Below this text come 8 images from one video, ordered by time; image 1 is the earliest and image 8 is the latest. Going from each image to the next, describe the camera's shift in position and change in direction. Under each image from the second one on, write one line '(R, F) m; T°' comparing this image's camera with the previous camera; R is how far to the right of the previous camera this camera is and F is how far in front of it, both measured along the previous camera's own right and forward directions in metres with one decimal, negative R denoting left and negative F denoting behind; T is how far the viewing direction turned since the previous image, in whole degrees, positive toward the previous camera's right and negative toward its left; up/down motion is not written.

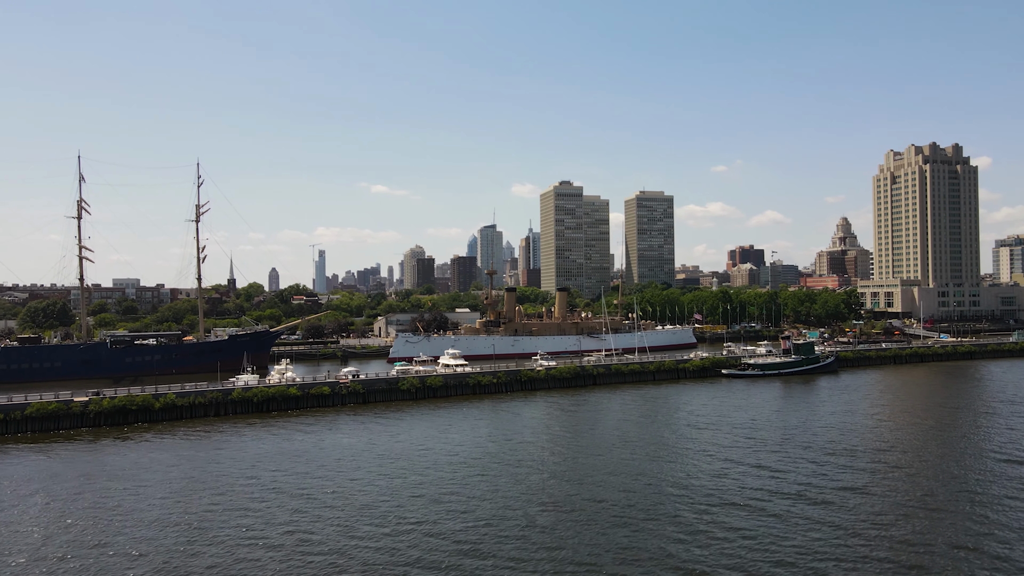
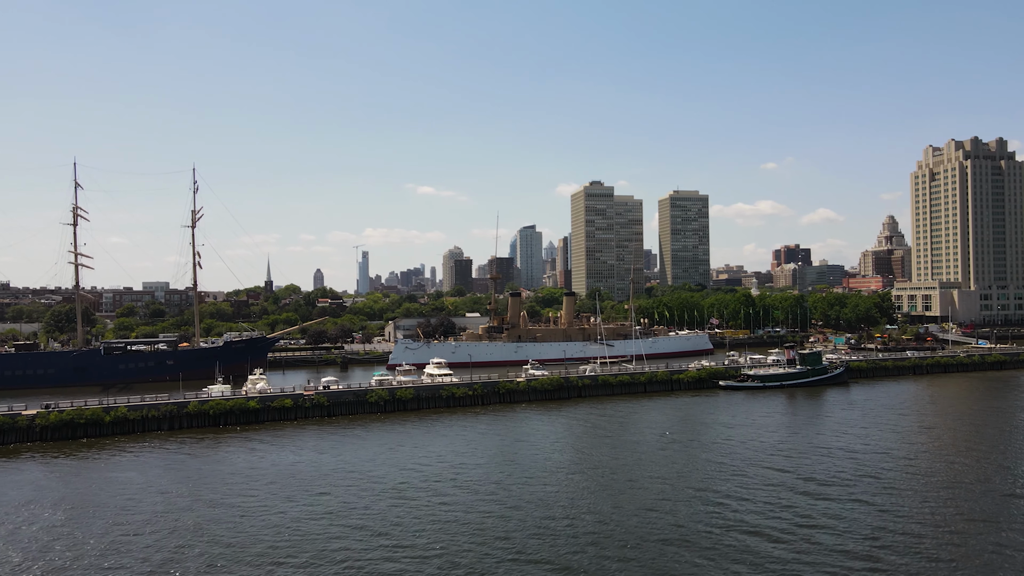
(+3.8, +1.9) m; -3°
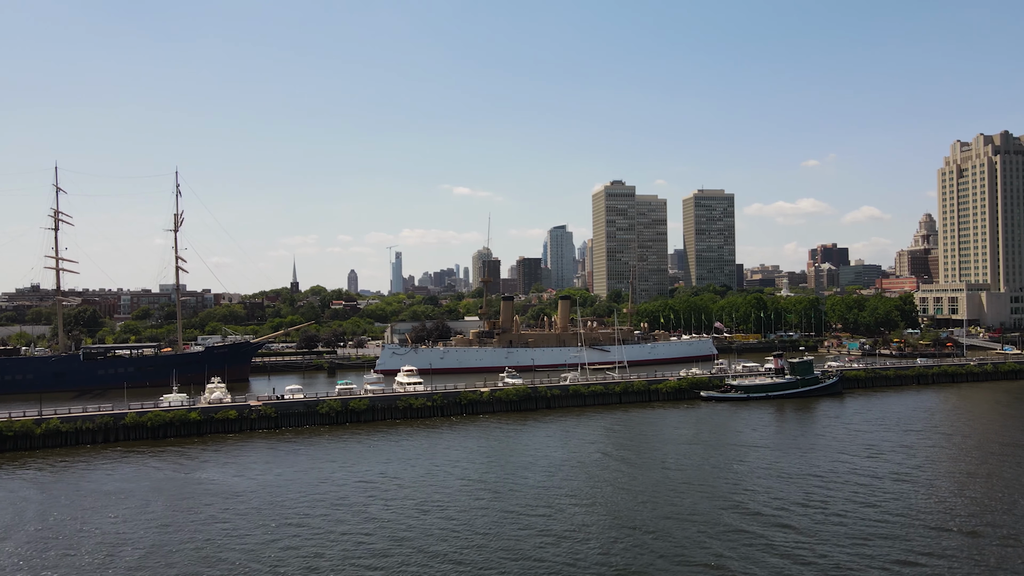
(+3.9, +2.0) m; -3°
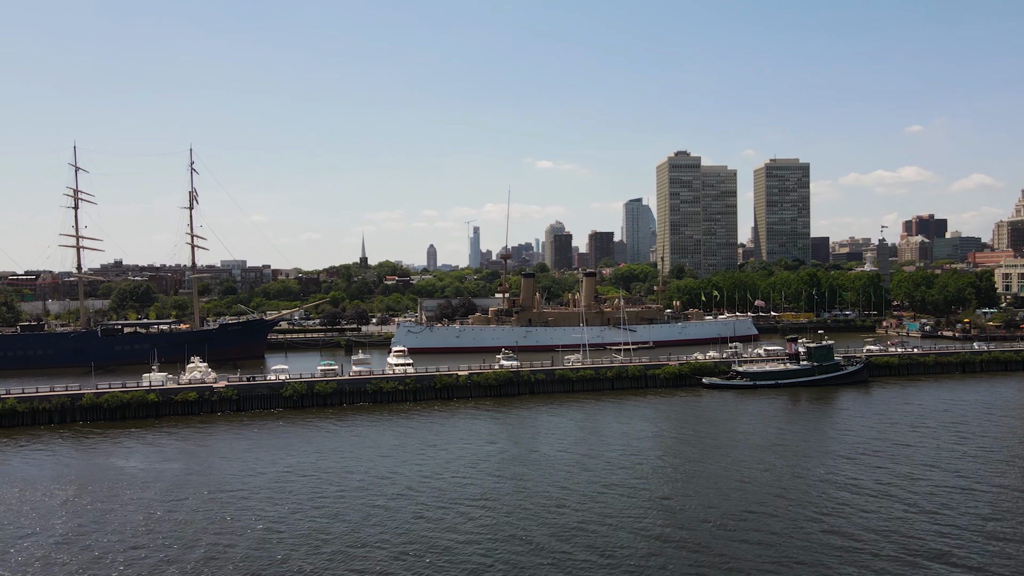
(+5.3, +2.8) m; -6°
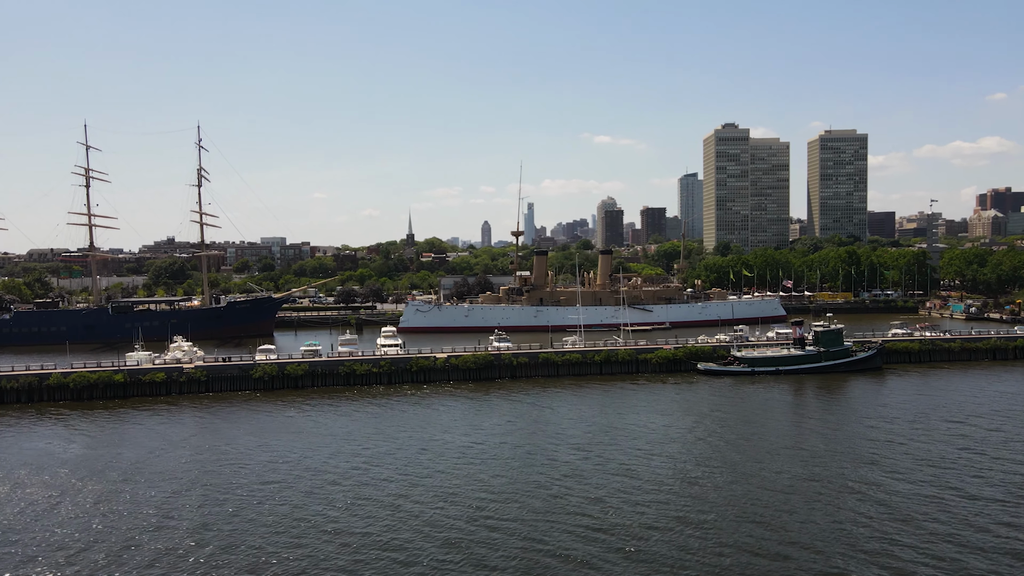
(+3.8, +1.9) m; -4°
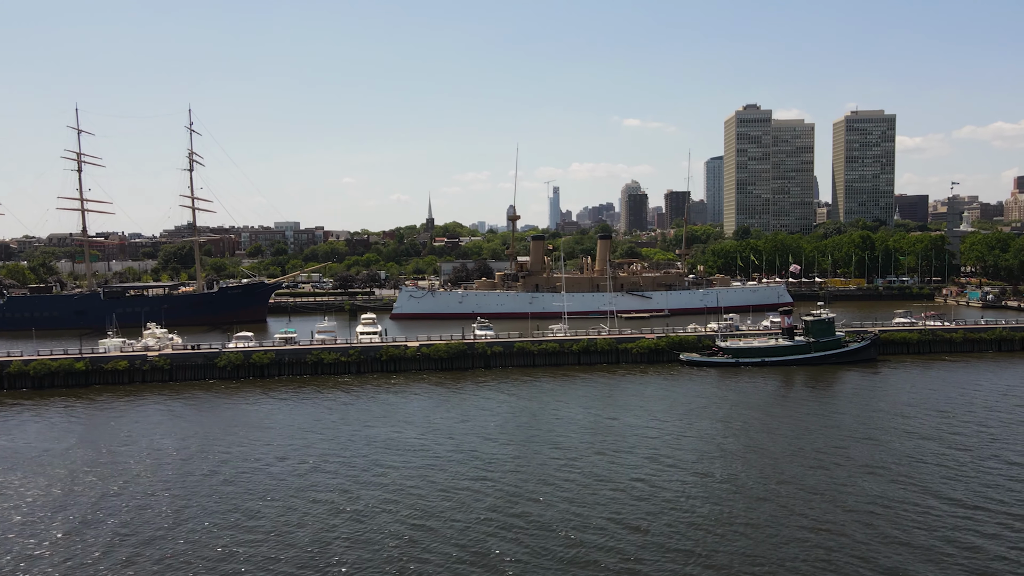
(+2.6, +1.4) m; -2°
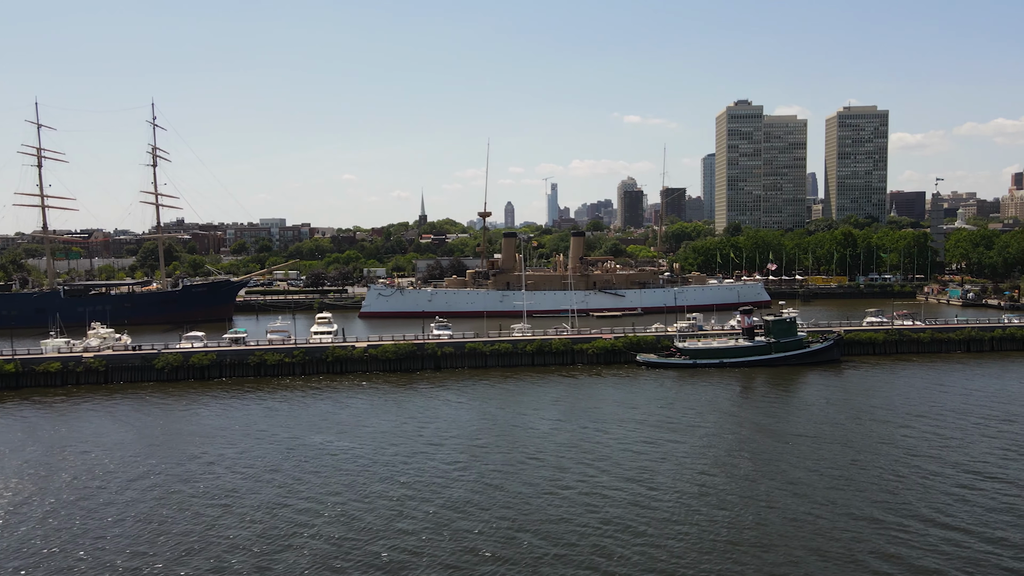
(+2.3, +1.1) m; 0°
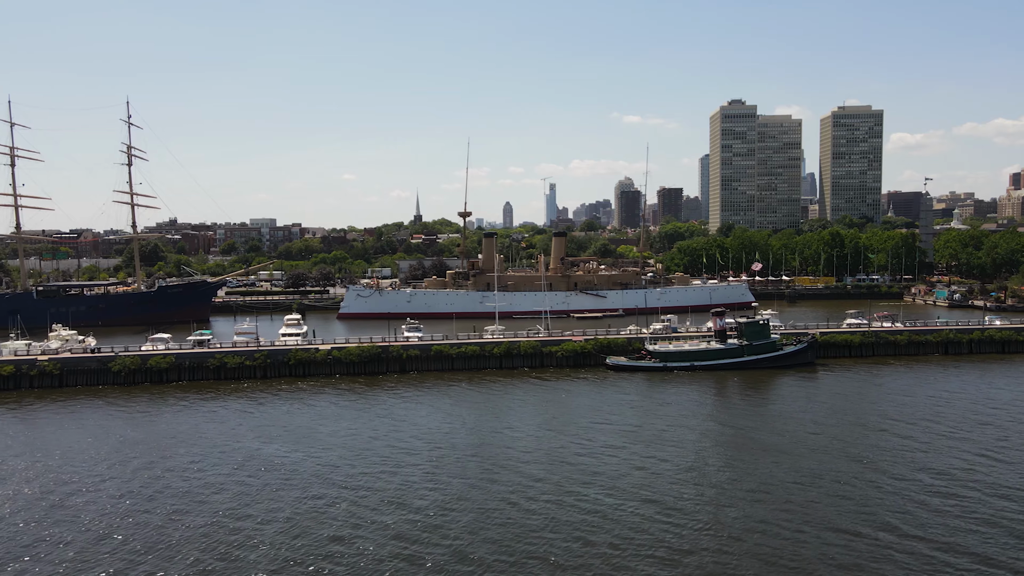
(+1.5, +0.7) m; 0°
